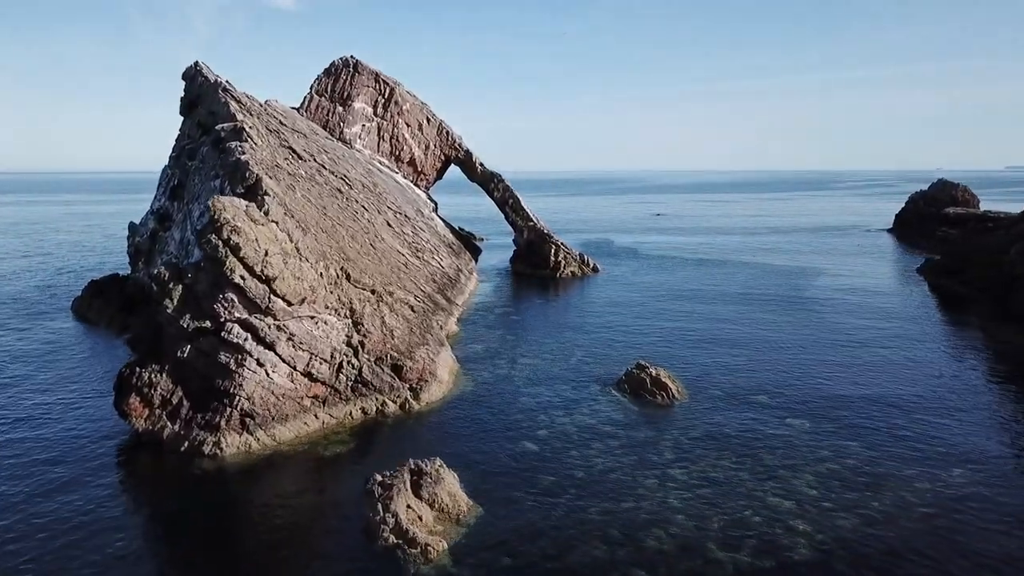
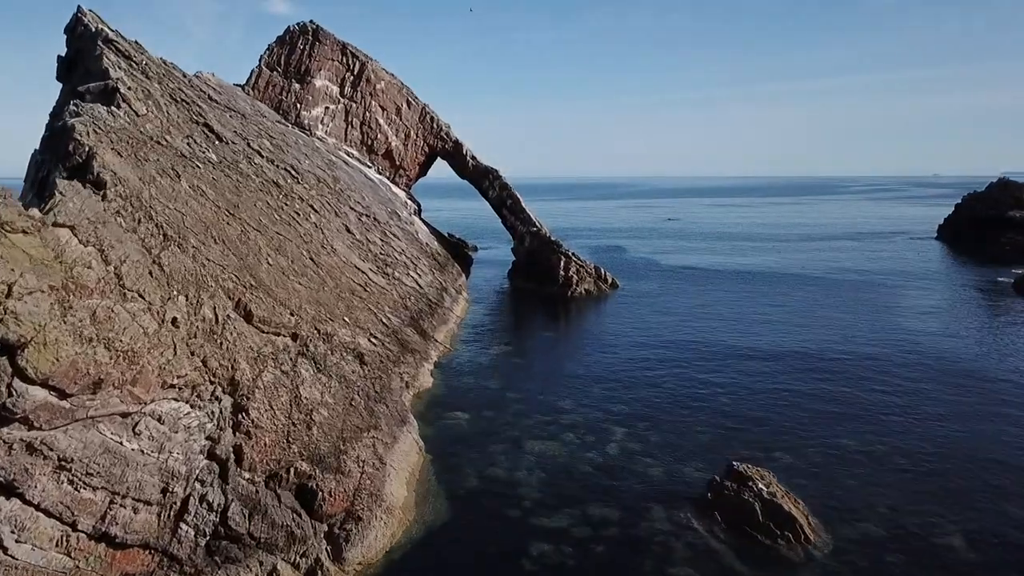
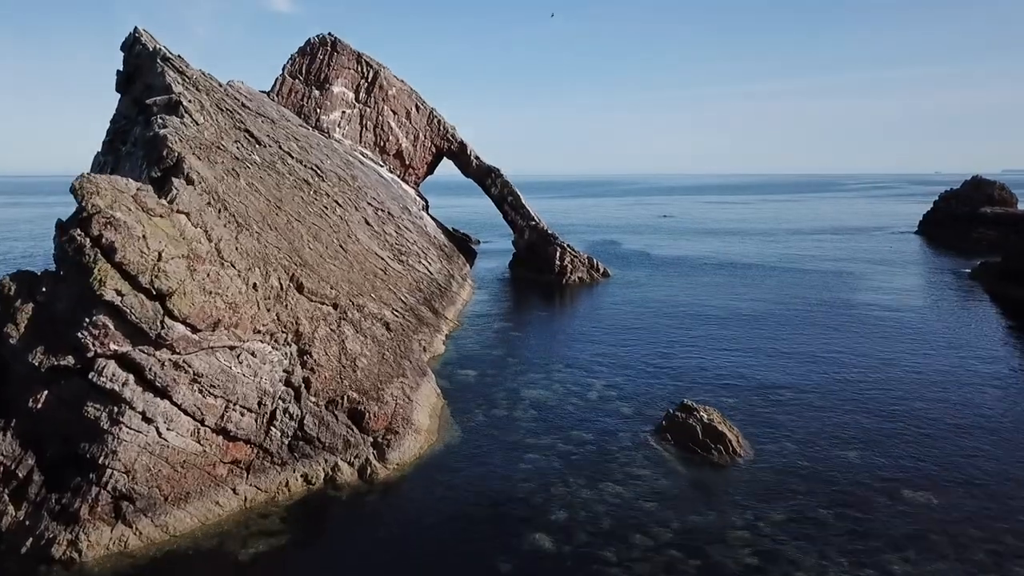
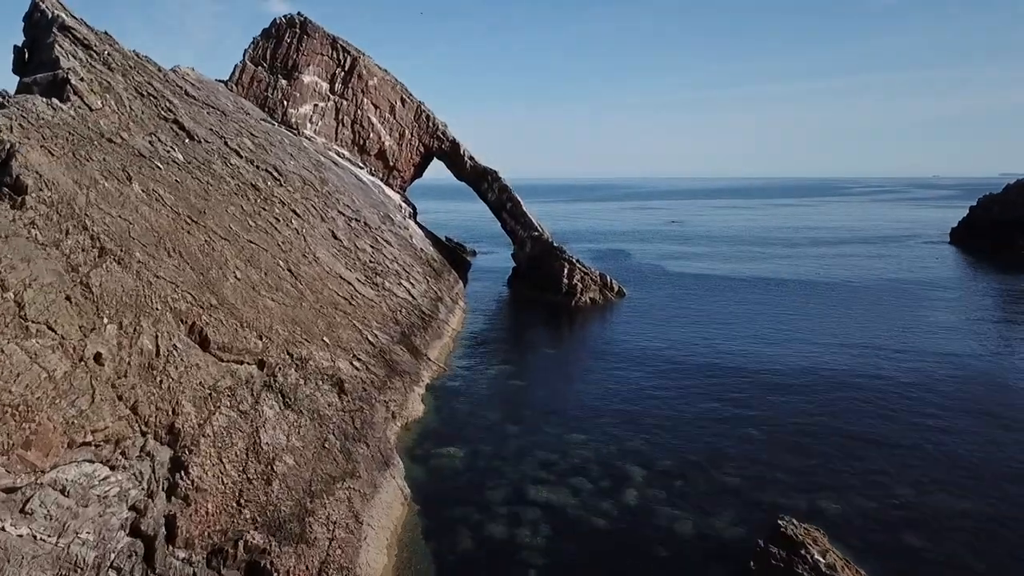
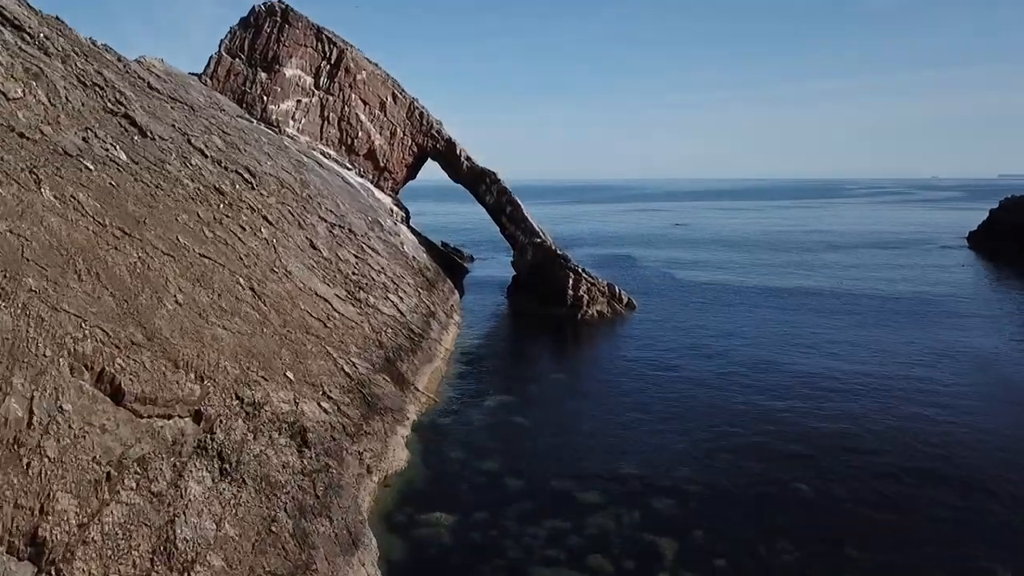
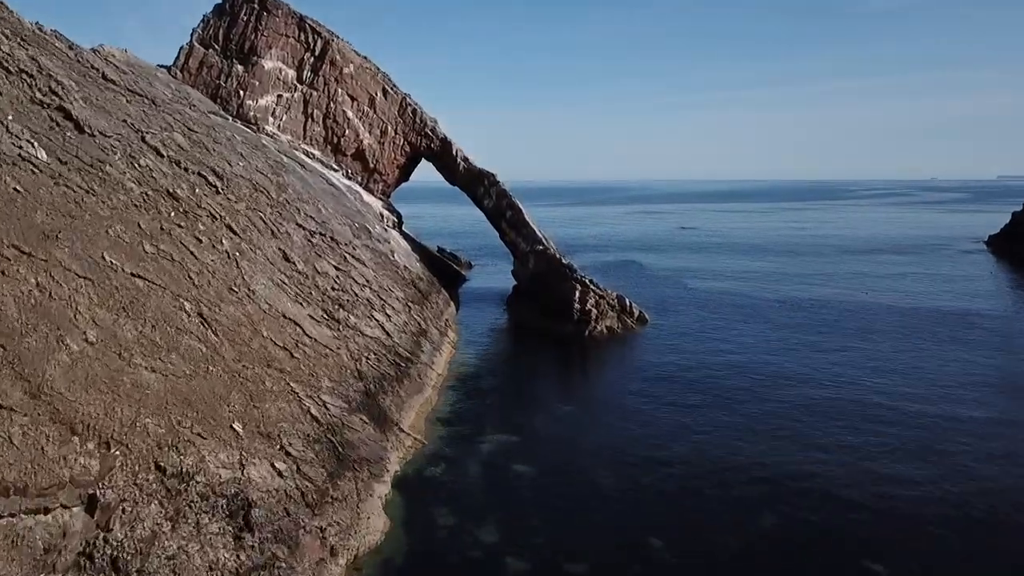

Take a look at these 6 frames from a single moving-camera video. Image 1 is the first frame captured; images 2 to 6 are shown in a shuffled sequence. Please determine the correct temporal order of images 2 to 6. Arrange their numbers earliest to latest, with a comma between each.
3, 2, 4, 5, 6
